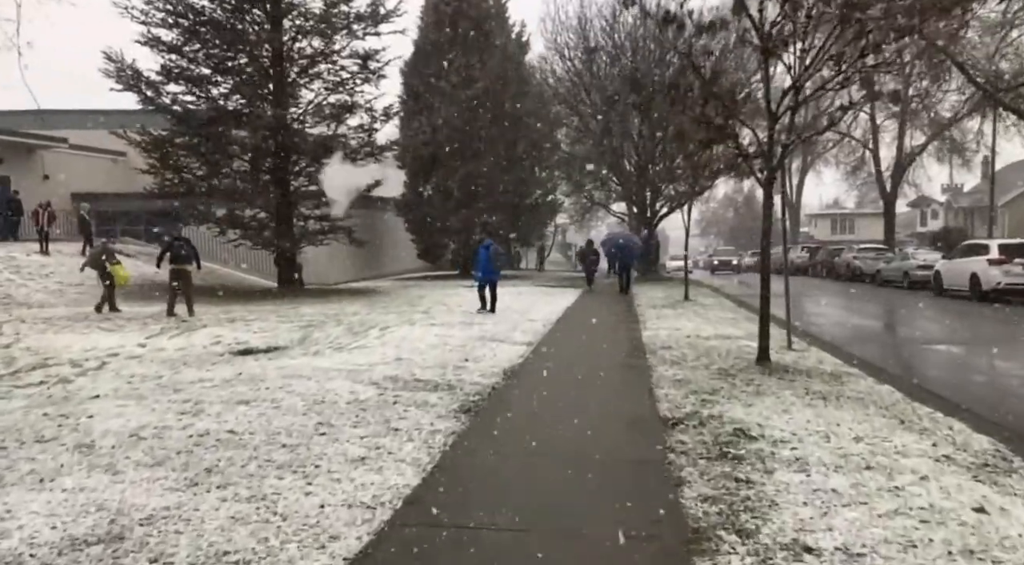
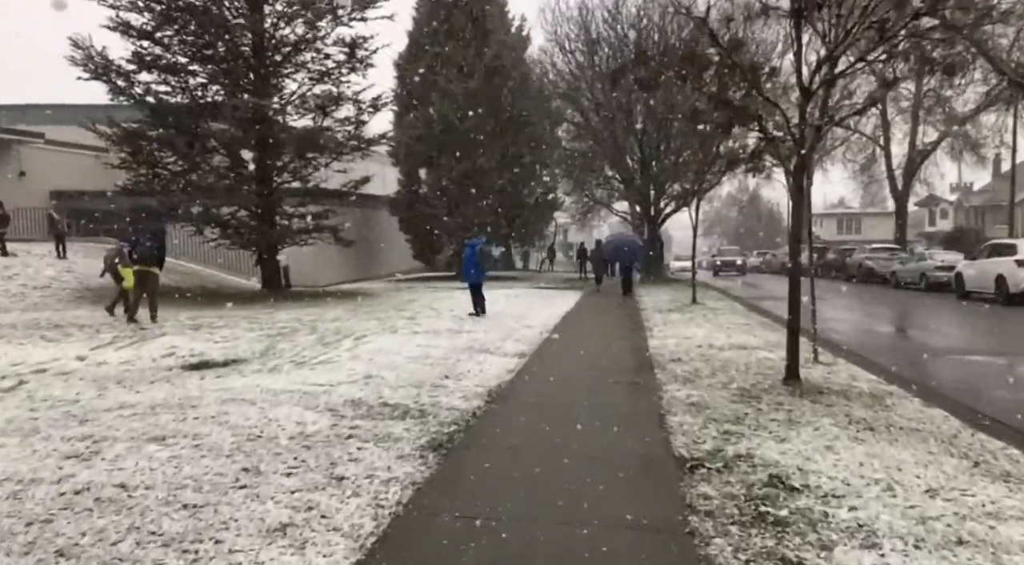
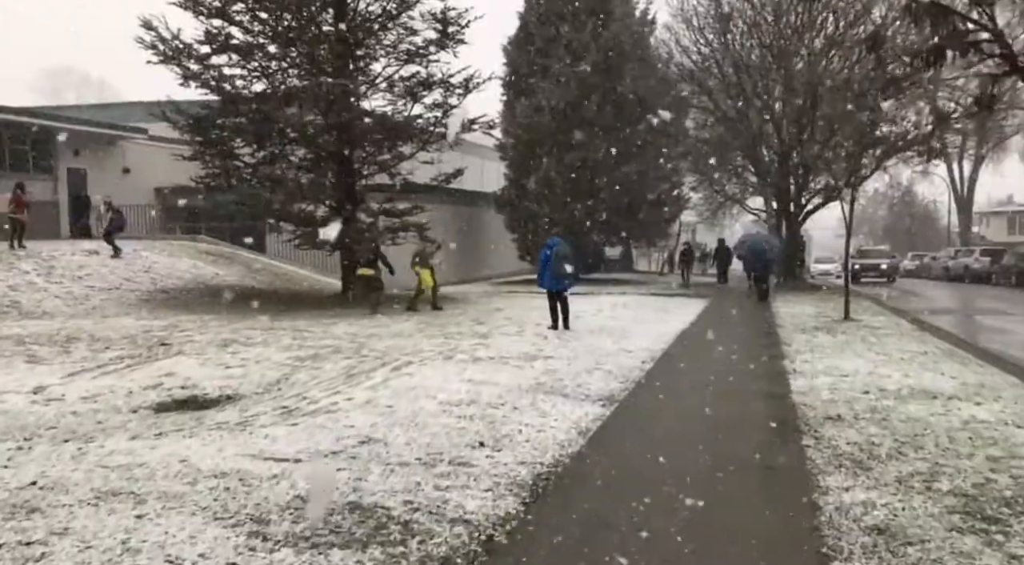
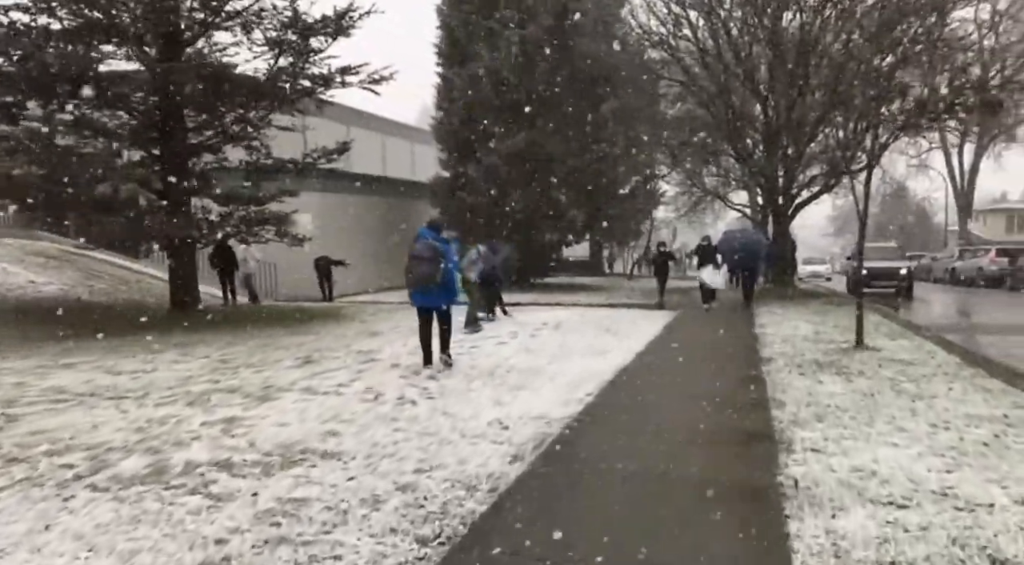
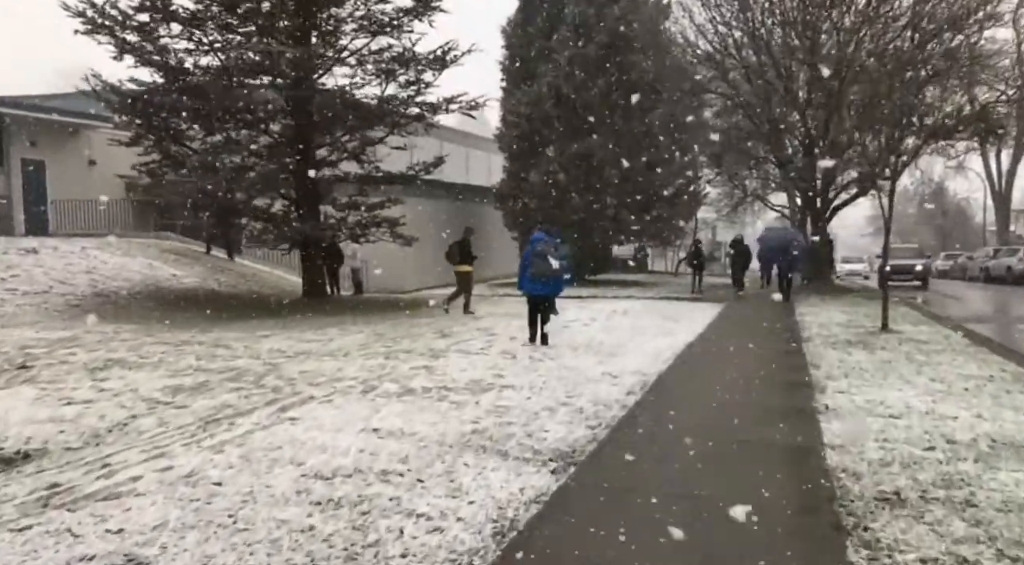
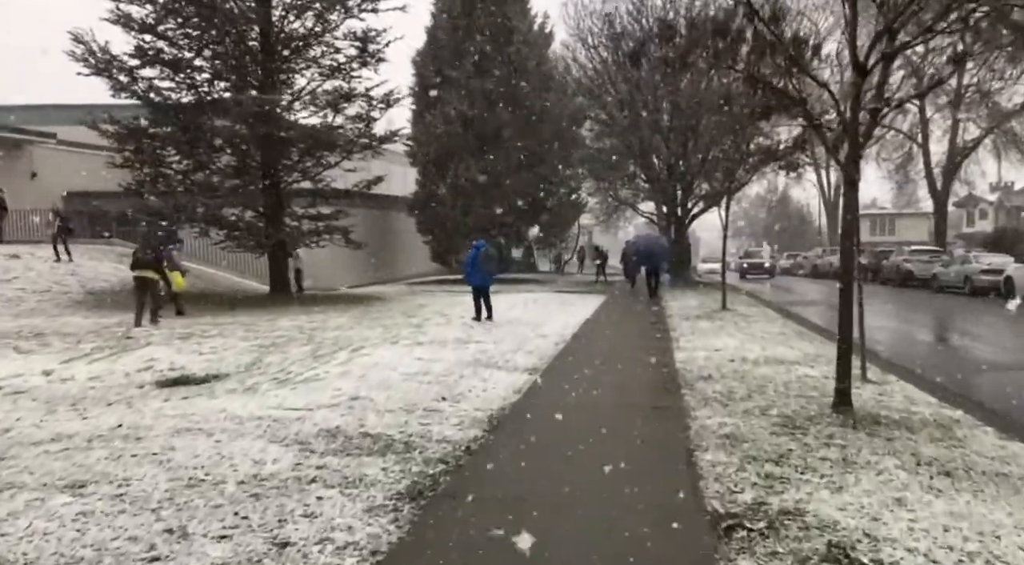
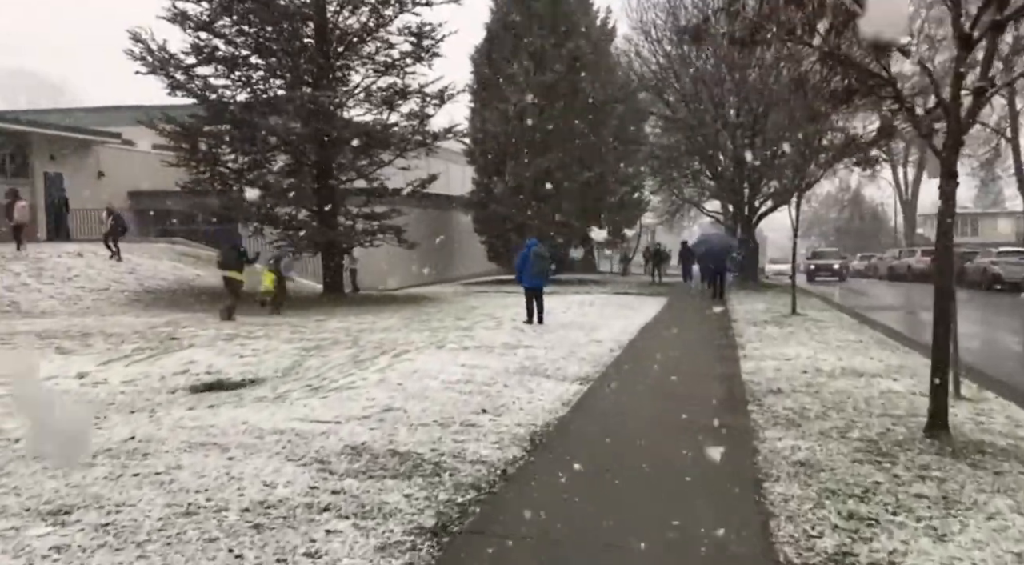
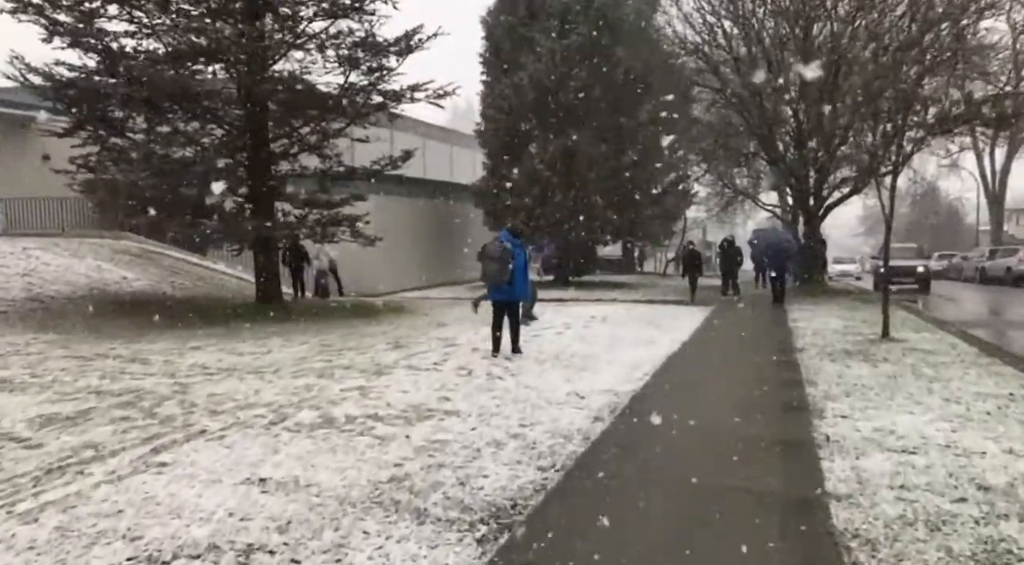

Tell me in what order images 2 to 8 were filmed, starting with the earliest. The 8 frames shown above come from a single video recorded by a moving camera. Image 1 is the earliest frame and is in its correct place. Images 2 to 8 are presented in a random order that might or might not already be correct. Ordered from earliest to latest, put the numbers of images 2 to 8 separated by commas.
2, 6, 7, 3, 5, 8, 4
